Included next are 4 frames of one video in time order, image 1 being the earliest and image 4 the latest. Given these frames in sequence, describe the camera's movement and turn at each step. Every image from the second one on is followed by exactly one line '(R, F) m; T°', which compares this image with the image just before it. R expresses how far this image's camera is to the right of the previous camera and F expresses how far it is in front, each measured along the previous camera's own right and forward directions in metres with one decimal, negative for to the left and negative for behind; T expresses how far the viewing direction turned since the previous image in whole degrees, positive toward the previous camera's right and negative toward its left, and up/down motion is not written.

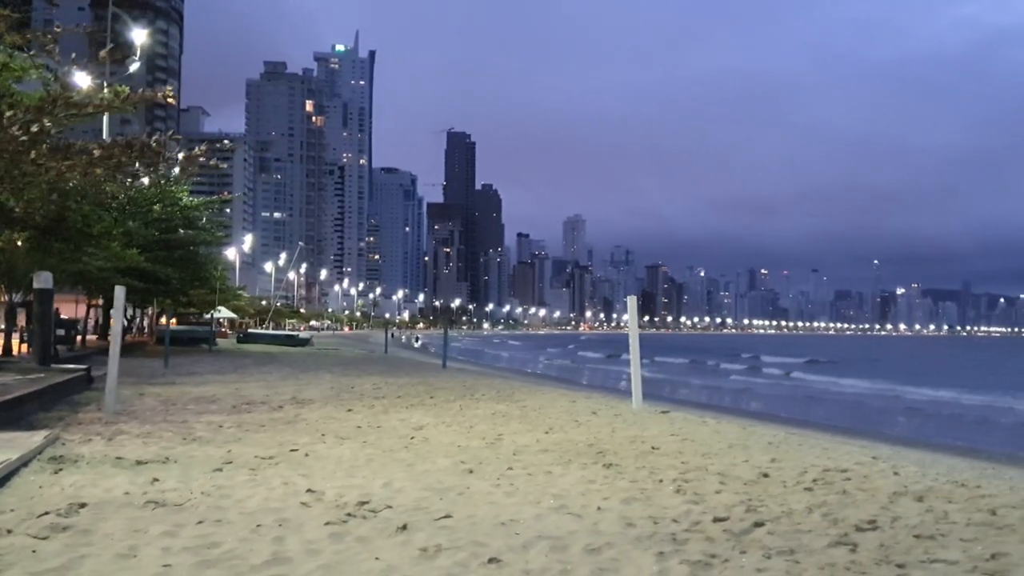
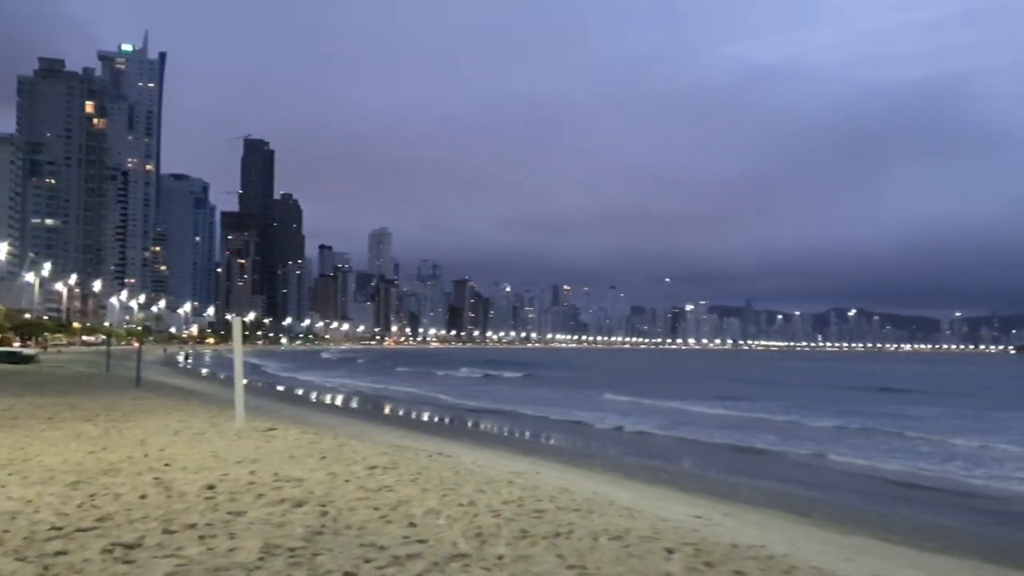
(+3.3, -1.2) m; +11°
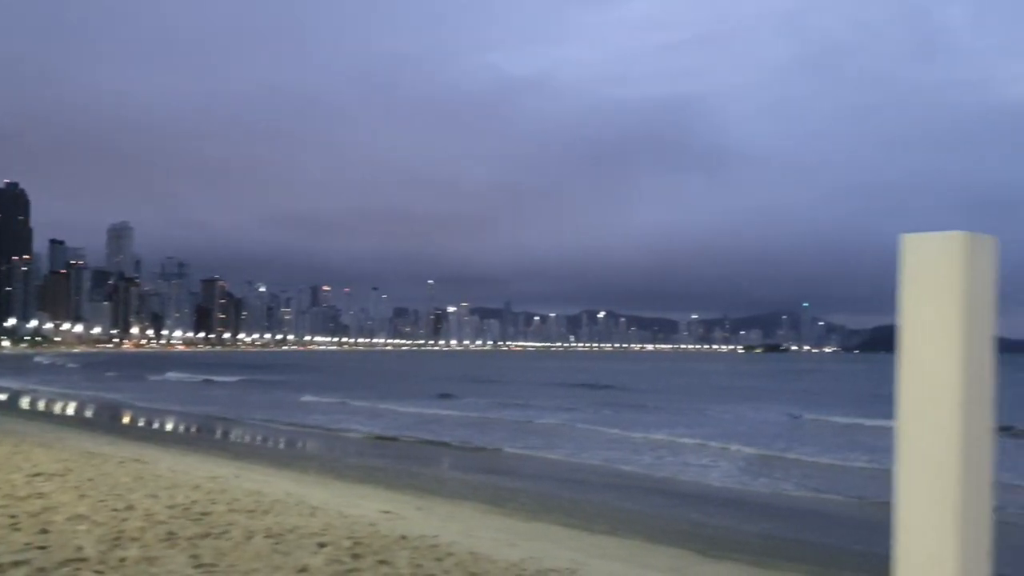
(+0.8, -0.1) m; +14°
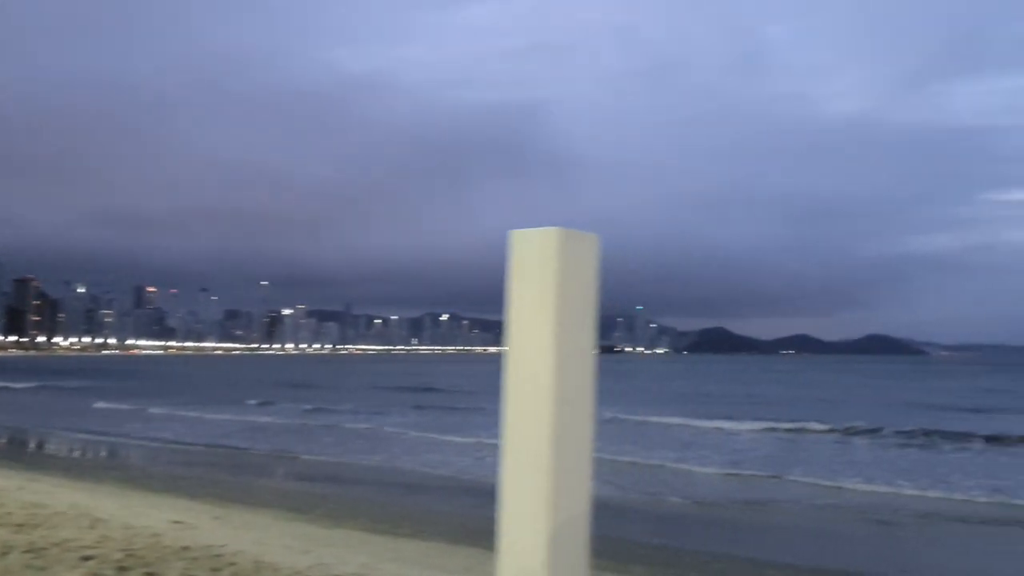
(+0.4, 0.0) m; +9°
